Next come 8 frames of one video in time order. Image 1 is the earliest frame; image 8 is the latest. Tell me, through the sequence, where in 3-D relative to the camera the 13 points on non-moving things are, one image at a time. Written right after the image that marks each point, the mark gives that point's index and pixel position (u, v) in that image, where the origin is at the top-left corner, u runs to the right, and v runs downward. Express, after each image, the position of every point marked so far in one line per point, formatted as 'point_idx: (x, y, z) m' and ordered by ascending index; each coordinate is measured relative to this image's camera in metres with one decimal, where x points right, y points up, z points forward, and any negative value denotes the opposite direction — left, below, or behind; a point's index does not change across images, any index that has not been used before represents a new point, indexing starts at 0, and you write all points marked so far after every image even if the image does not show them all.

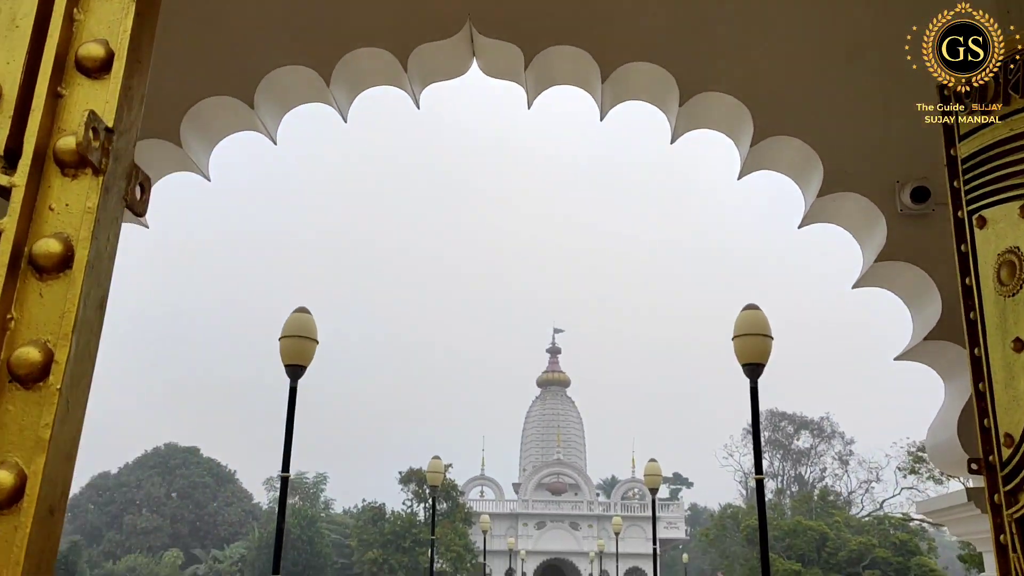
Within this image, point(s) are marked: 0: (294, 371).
0: (-1.5, -0.6, +6.5) m
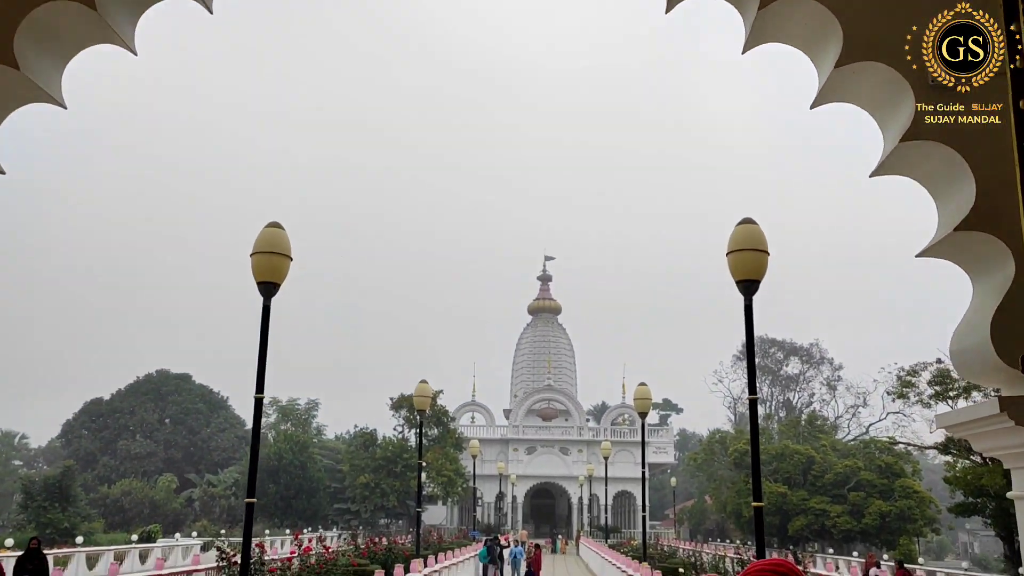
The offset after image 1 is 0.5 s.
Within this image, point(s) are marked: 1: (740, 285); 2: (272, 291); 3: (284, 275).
0: (-1.6, 0.0, +6.2) m
1: (+1.5, 0.0, +6.0) m
2: (-1.6, 0.0, +6.2) m
3: (-1.5, +0.1, +6.3) m
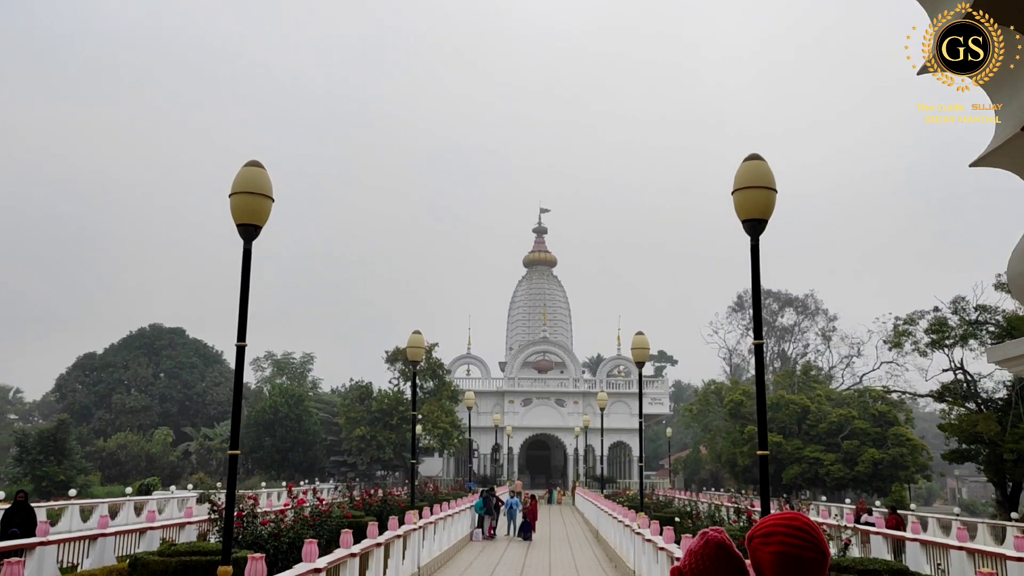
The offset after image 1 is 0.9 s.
0: (-1.7, +0.4, +5.9) m
1: (+1.4, +0.4, +5.7) m
2: (-1.6, +0.3, +5.9) m
3: (-1.6, +0.5, +5.9) m
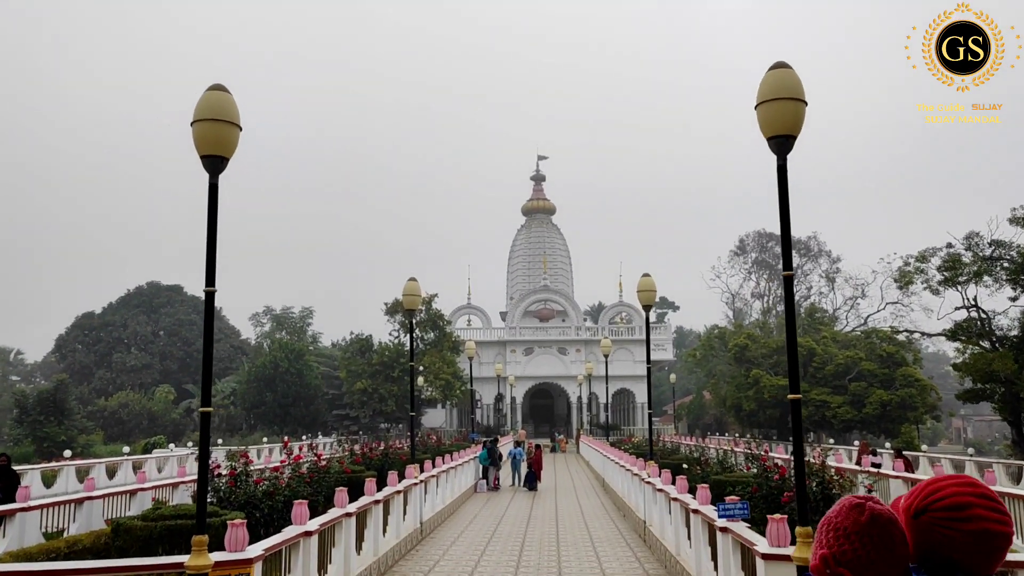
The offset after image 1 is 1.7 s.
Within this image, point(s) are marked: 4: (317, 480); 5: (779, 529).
0: (-1.7, +0.7, +5.2) m
1: (+1.4, +0.8, +5.1) m
2: (-1.7, +0.7, +5.2) m
3: (-1.6, +0.8, +5.3) m
4: (-2.6, -2.5, +12.1) m
5: (+1.5, -1.4, +5.3) m
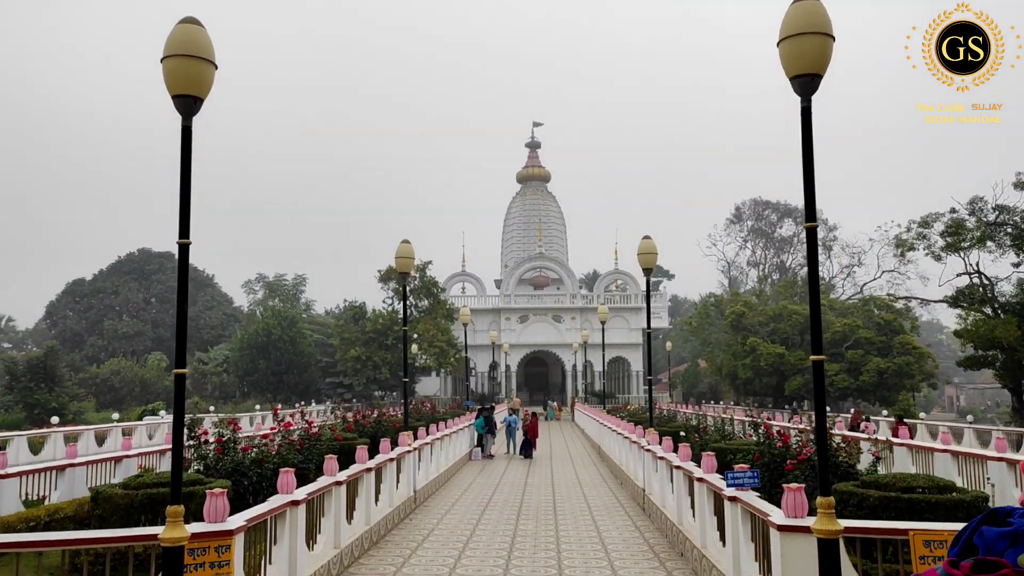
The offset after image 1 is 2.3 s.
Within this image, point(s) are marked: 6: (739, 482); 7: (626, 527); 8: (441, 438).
0: (-1.7, +1.0, +4.8) m
1: (+1.4, +1.0, +4.7) m
2: (-1.7, +0.9, +4.8) m
3: (-1.6, +1.1, +4.8) m
4: (-2.6, -2.0, +11.8) m
5: (+1.5, -1.1, +5.0) m
6: (+1.5, -1.3, +6.3) m
7: (+1.3, -2.7, +10.5) m
8: (-1.2, -2.6, +16.0) m
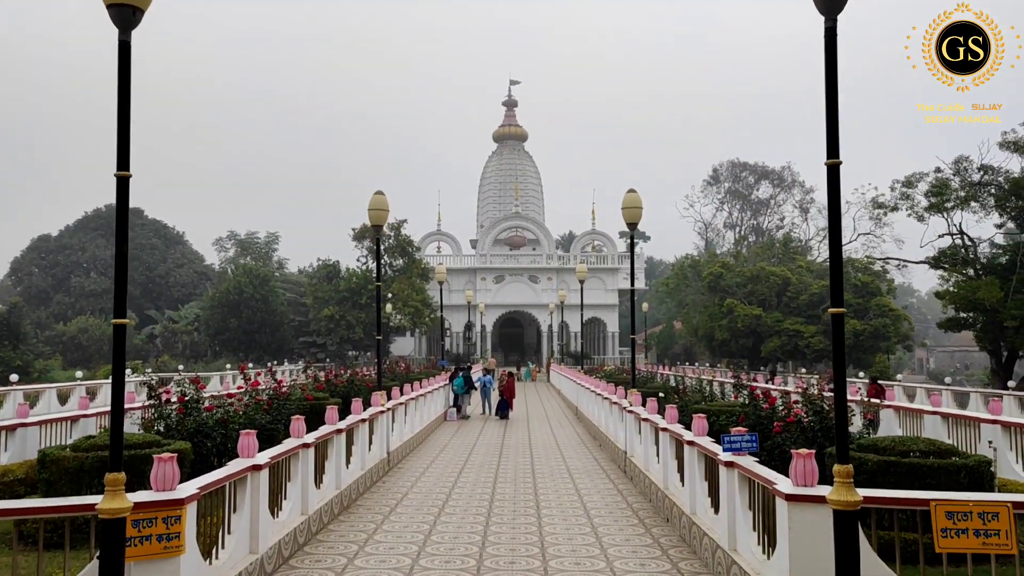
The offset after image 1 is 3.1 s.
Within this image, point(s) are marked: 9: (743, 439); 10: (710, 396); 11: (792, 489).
0: (-1.8, +1.2, +4.2) m
1: (+1.4, +1.3, +4.1) m
2: (-1.7, +1.2, +4.2) m
3: (-1.7, +1.3, +4.2) m
4: (-2.9, -1.5, +11.3) m
5: (+1.4, -0.9, +4.5) m
6: (+1.4, -1.0, +5.9) m
7: (+1.0, -2.2, +10.1) m
8: (-1.6, -1.9, +15.5) m
9: (+1.5, -1.0, +5.9) m
10: (+3.3, -1.8, +15.5) m
11: (+1.4, -1.0, +4.5) m
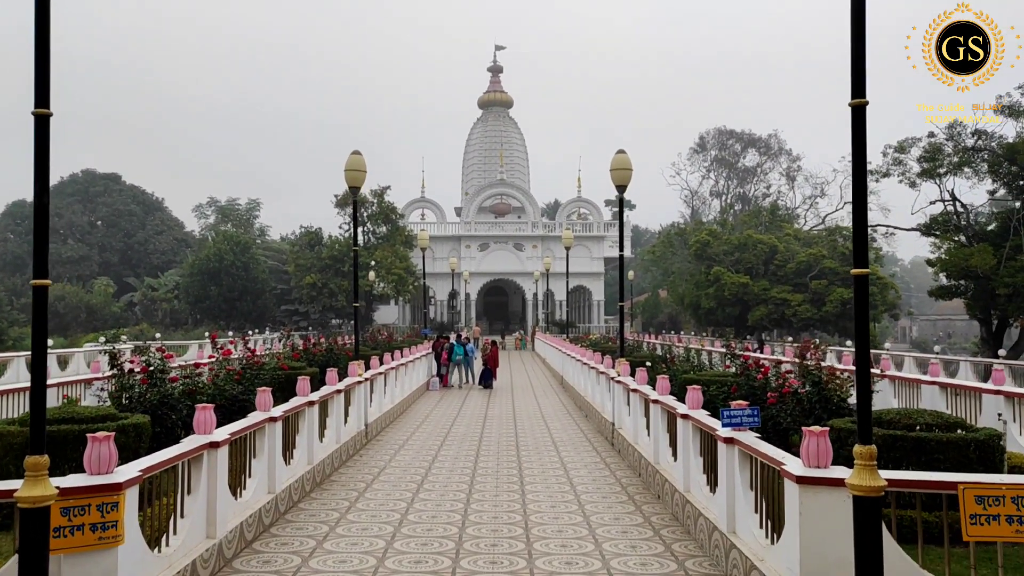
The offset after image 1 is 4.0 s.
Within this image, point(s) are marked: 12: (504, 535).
0: (-1.8, +1.4, +3.6) m
1: (+1.3, +1.4, +3.6) m
2: (-1.8, +1.4, +3.6) m
3: (-1.7, +1.5, +3.6) m
4: (-3.1, -1.0, +10.8) m
5: (+1.4, -0.7, +4.1) m
6: (+1.3, -0.8, +5.5) m
7: (+0.9, -1.9, +9.7) m
8: (-1.9, -1.3, +15.0) m
9: (+1.4, -0.7, +5.5) m
10: (+3.1, -1.3, +15.1) m
11: (+1.3, -0.8, +4.1) m
12: (-0.1, -1.8, +6.7) m
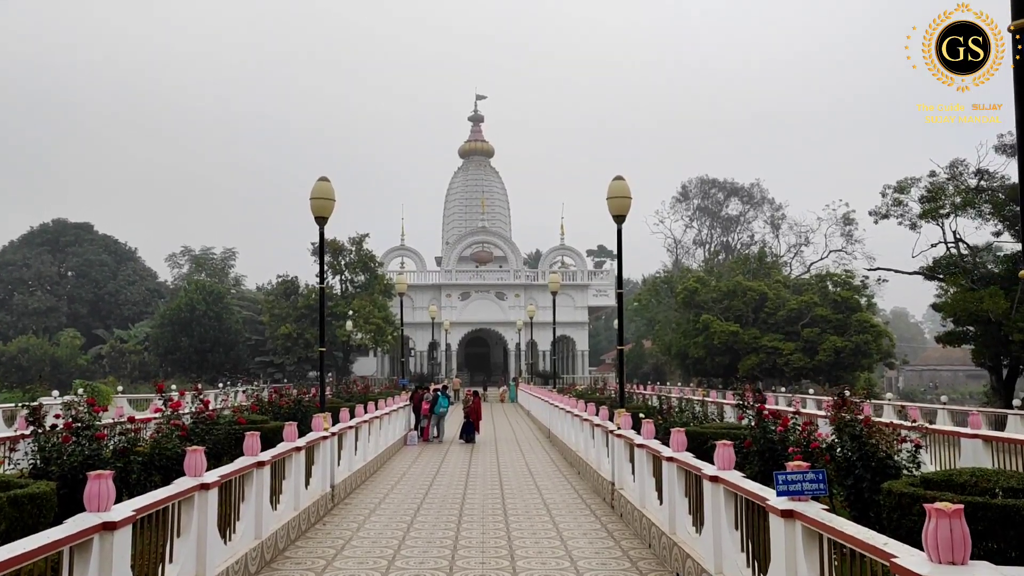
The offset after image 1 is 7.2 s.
0: (-1.8, +1.4, +2.4) m
1: (+1.3, +1.4, +2.5) m
2: (-1.8, +1.4, +2.4) m
3: (-1.7, +1.5, +2.5) m
4: (-3.2, -1.5, +9.4) m
5: (+1.4, -0.7, +2.8) m
6: (+1.3, -0.9, +4.2) m
7: (+0.8, -2.2, +8.4) m
8: (-2.1, -2.0, +13.7) m
9: (+1.3, -0.9, +4.2) m
10: (+2.8, -1.9, +13.8) m
11: (+1.3, -0.9, +2.8) m
12: (-0.1, -2.0, +5.4) m
